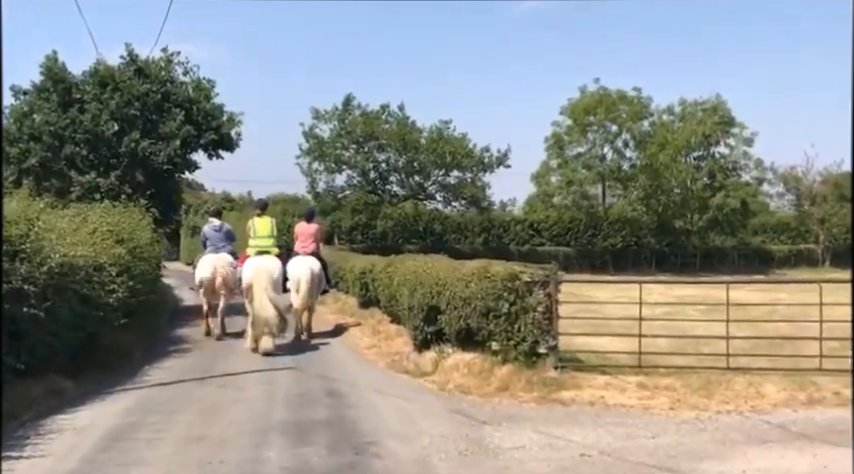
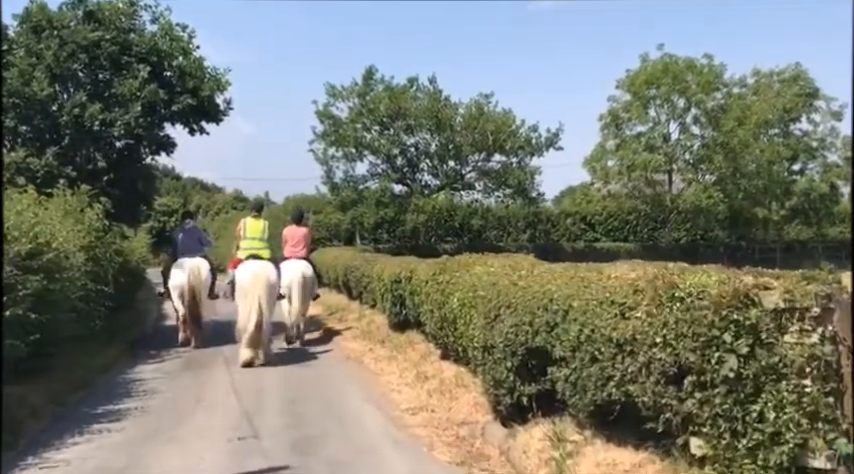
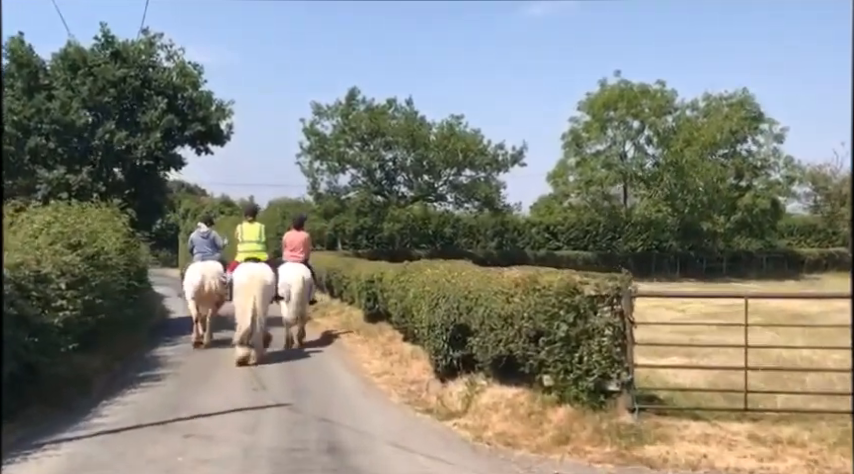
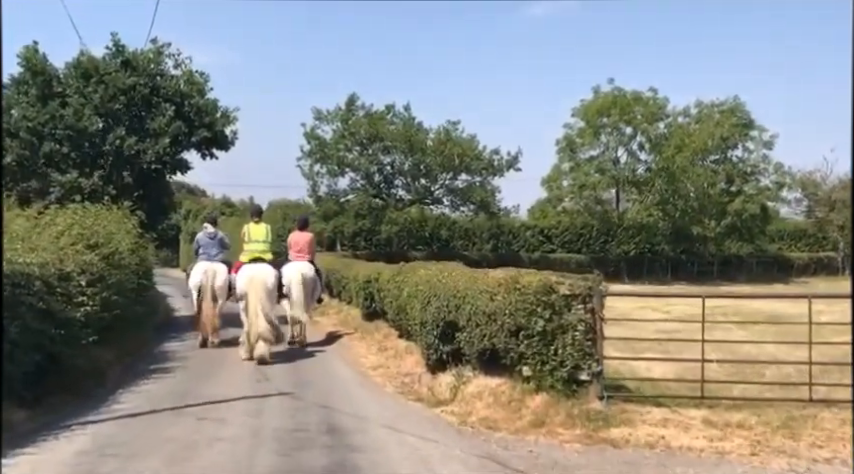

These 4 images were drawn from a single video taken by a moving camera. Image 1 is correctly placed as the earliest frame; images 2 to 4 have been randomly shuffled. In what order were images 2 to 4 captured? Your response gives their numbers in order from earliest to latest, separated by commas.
4, 3, 2
